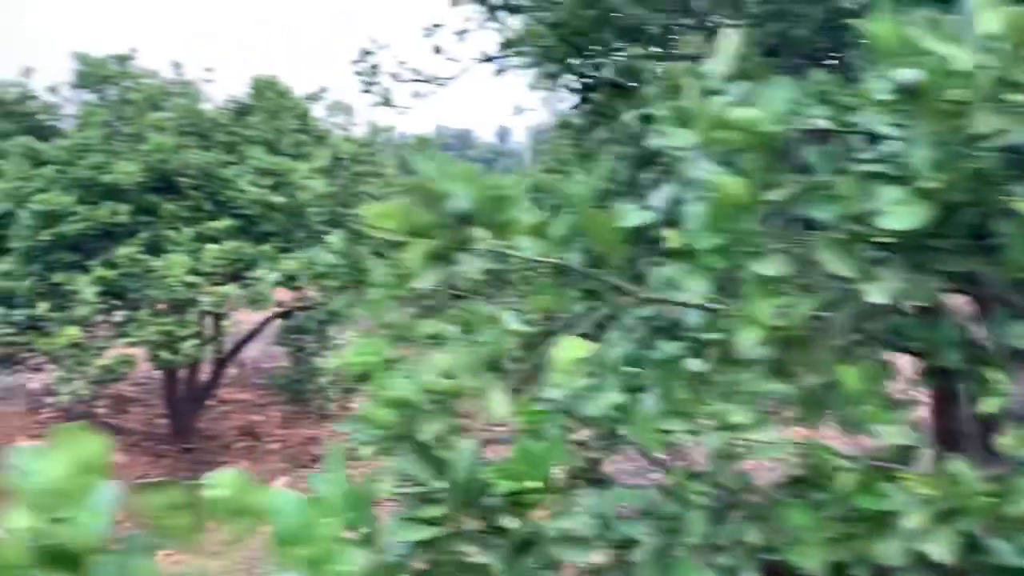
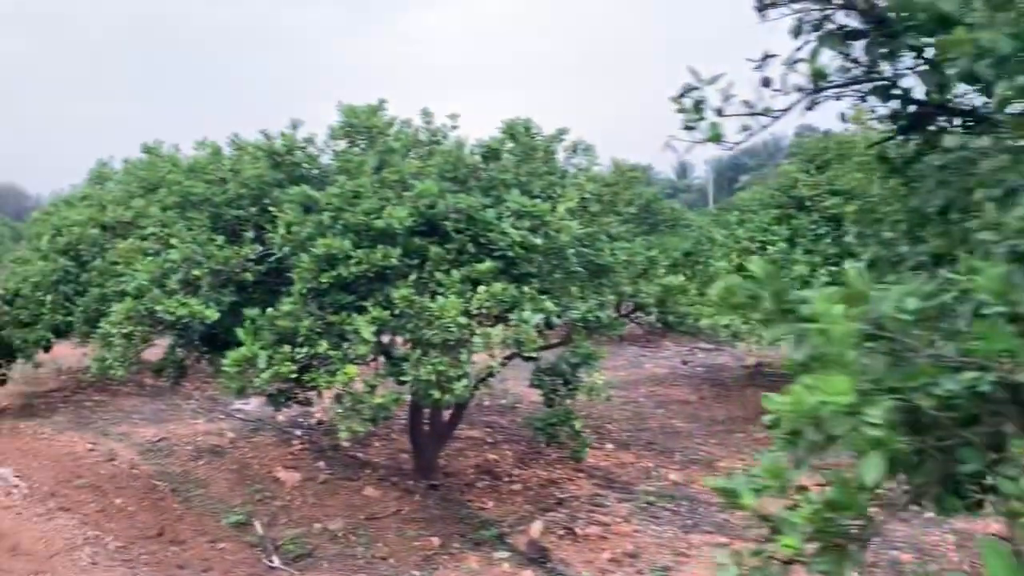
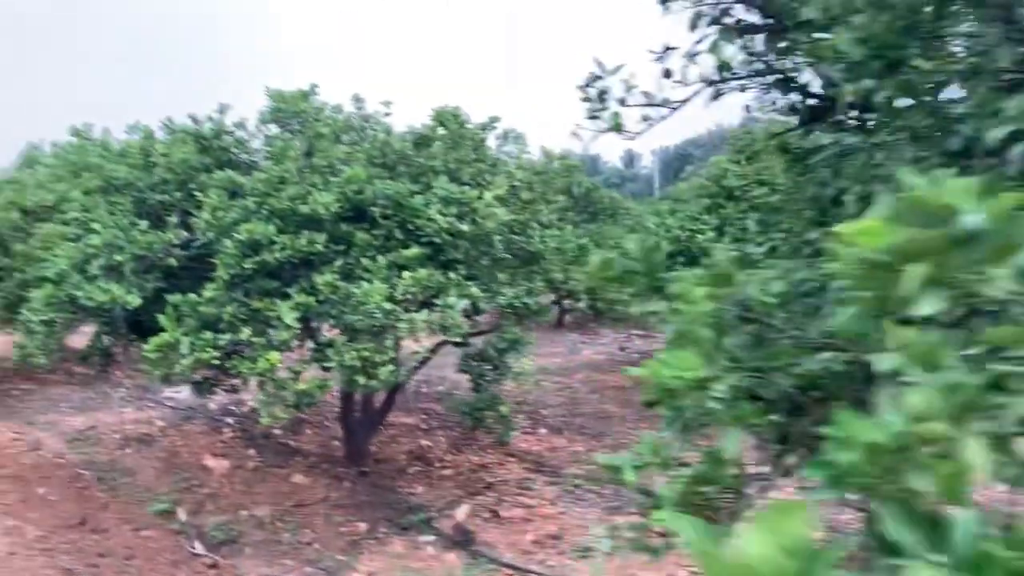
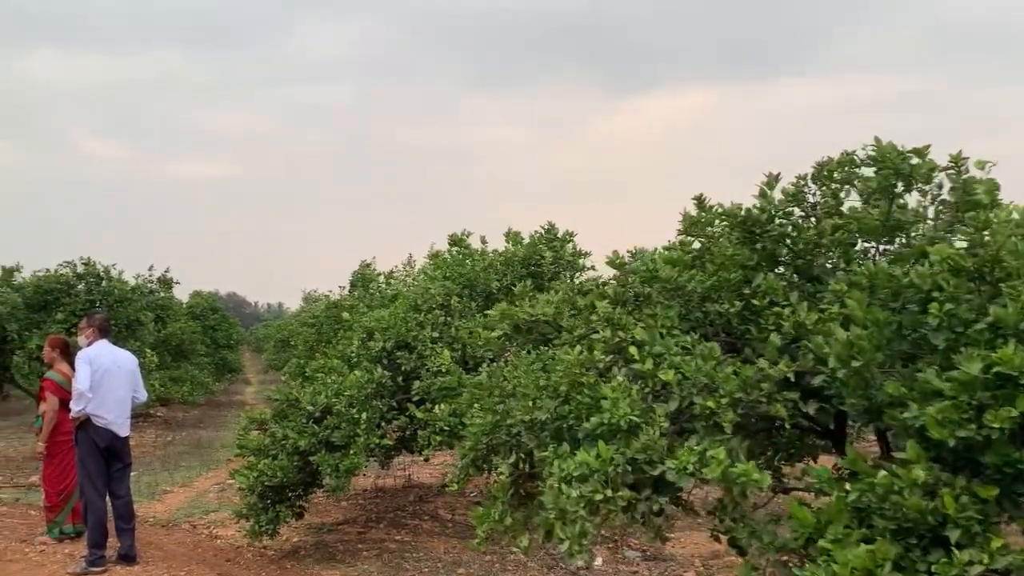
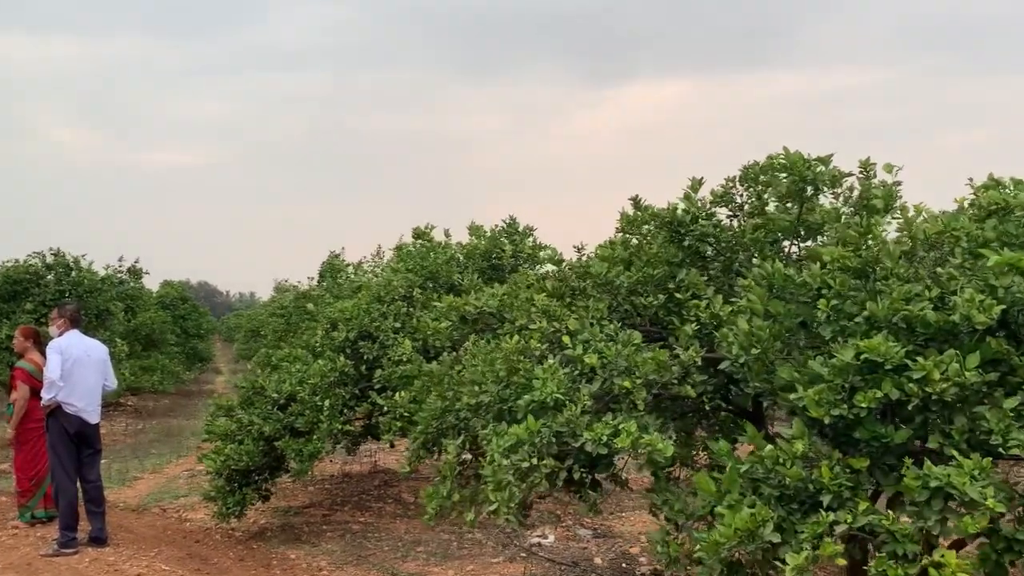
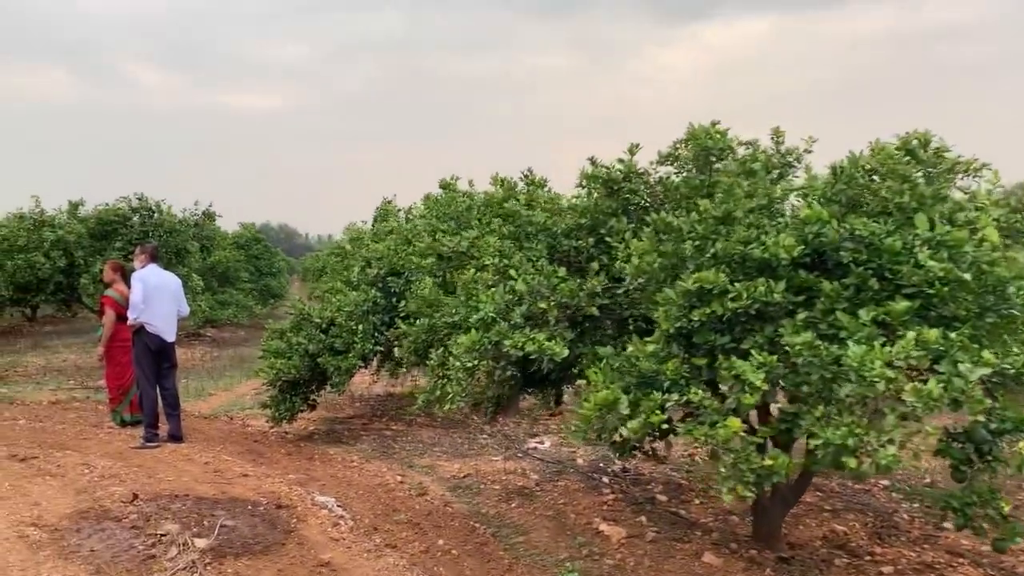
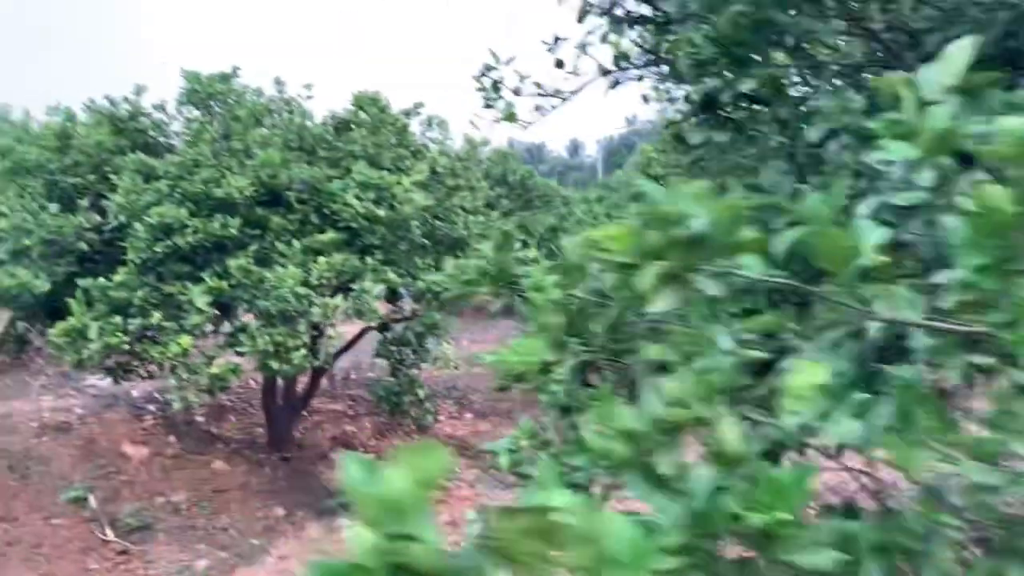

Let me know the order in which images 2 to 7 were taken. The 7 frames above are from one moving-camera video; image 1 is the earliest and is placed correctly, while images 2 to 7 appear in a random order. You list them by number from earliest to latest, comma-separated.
7, 3, 2, 6, 5, 4
